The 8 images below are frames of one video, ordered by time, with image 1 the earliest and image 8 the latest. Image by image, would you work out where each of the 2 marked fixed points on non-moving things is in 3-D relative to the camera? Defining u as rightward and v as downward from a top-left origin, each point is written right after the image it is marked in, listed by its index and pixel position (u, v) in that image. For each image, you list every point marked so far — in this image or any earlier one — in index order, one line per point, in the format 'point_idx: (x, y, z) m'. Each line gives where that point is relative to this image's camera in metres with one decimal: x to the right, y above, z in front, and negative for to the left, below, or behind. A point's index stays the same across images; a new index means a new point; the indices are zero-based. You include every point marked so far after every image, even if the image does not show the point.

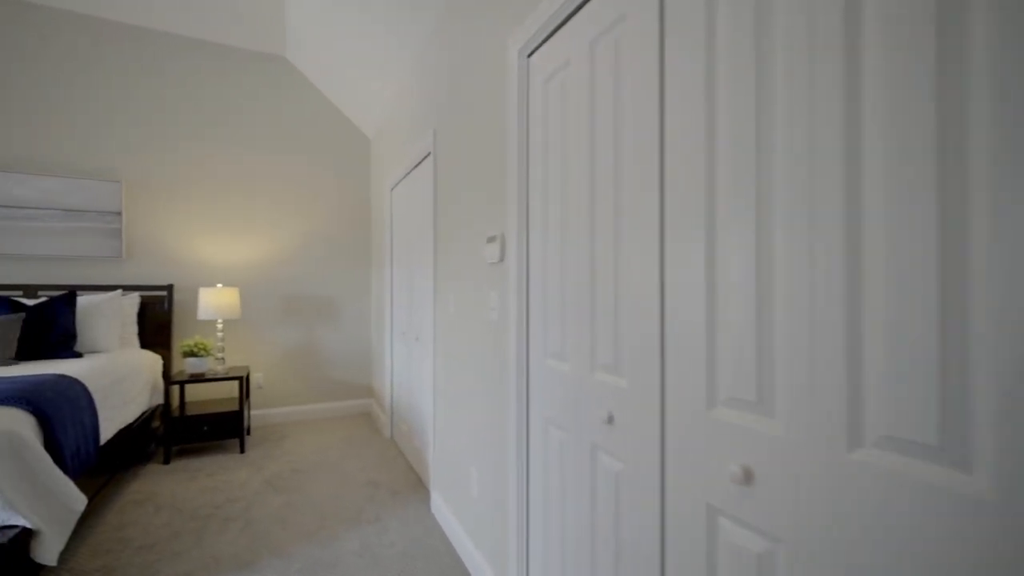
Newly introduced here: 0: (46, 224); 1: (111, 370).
0: (-3.5, +0.5, +3.3) m
1: (-2.5, -0.5, +2.7) m
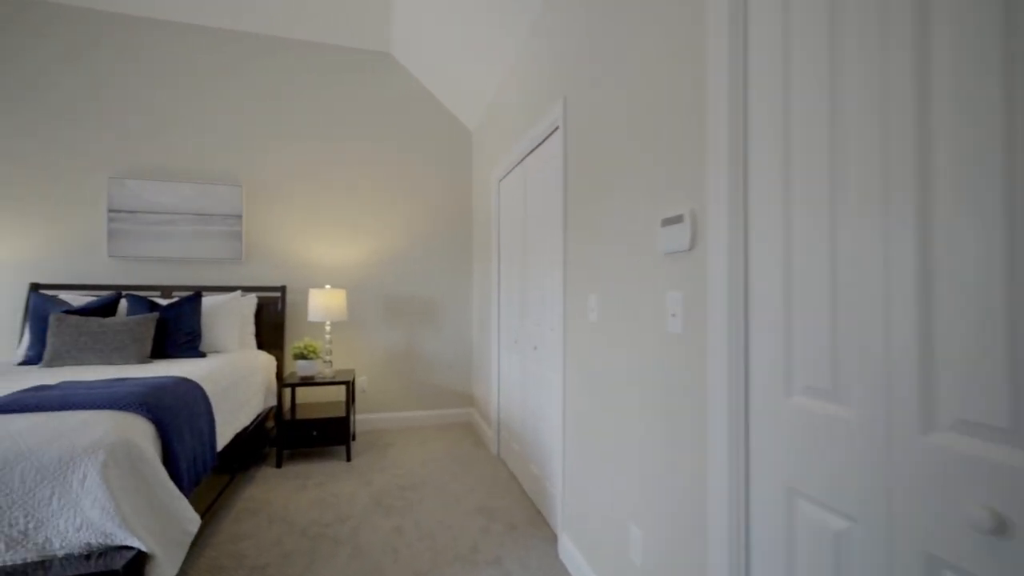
0: (-2.7, +0.5, +3.4) m
1: (-1.7, -0.5, +2.7) m
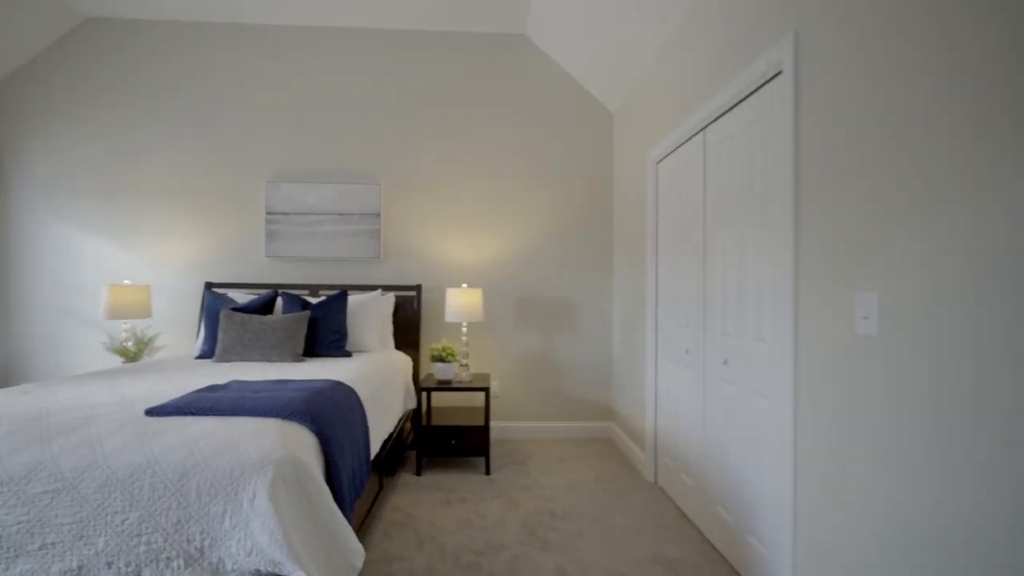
0: (-1.5, +0.5, +3.5) m
1: (-0.8, -0.5, +2.6) m
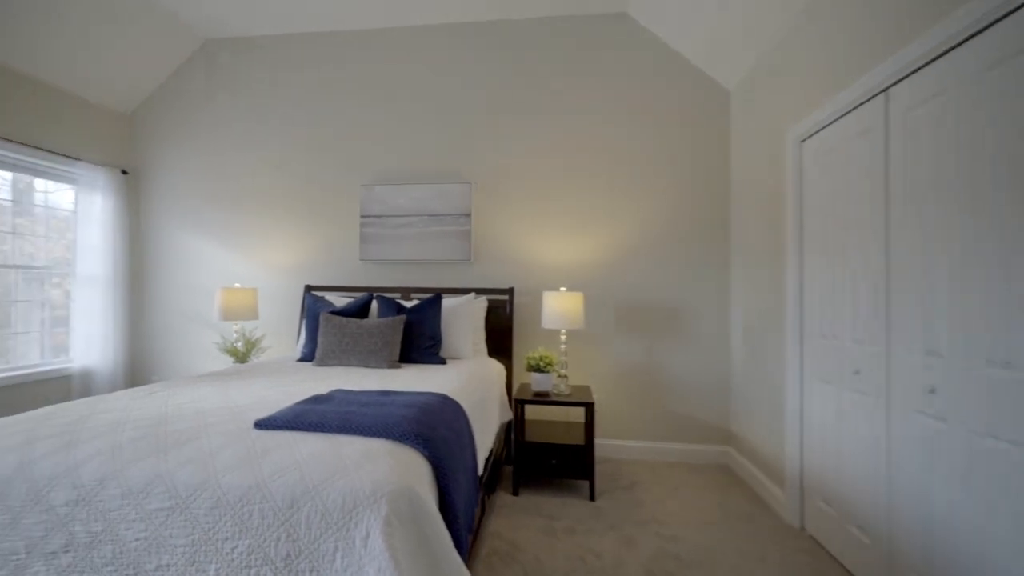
0: (-0.8, +0.5, +3.4) m
1: (-0.2, -0.5, +2.4) m
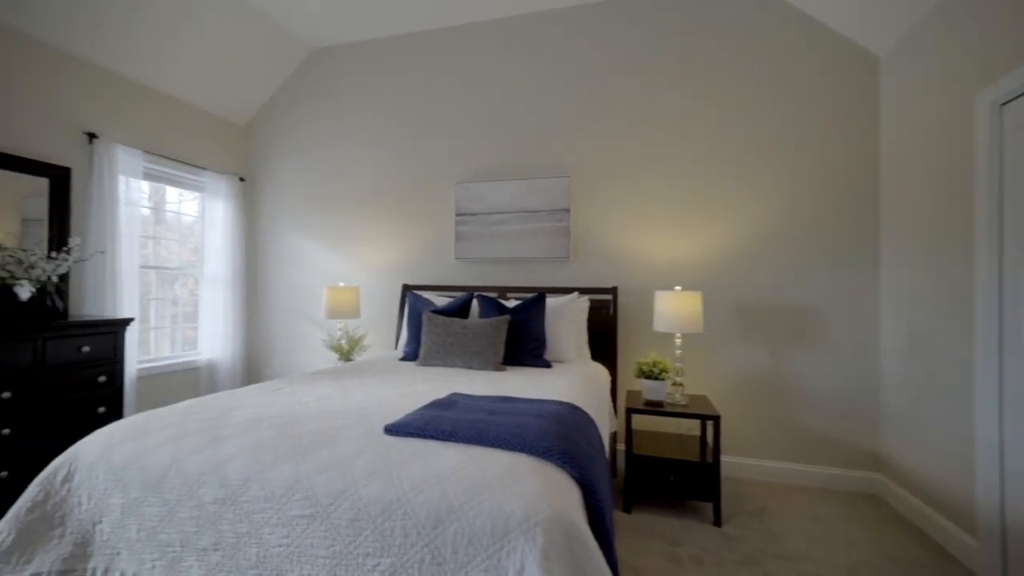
0: (0.0, +0.5, +3.3) m
1: (+0.4, -0.5, +2.2) m
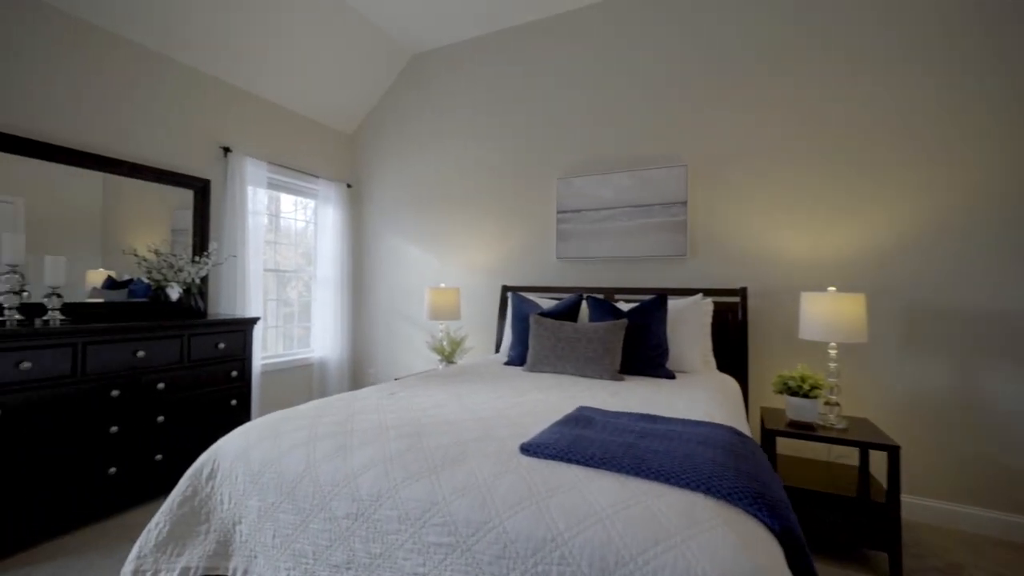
0: (+0.8, +0.5, +3.1) m
1: (+0.9, -0.5, +1.9) m
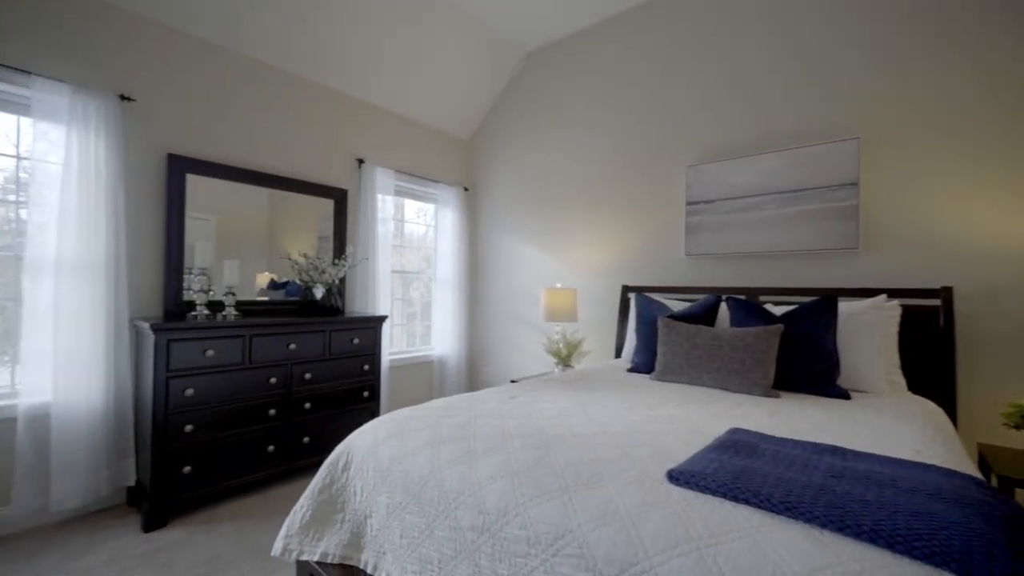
0: (+1.5, +0.5, +2.6) m
1: (+1.4, -0.5, +1.4) m
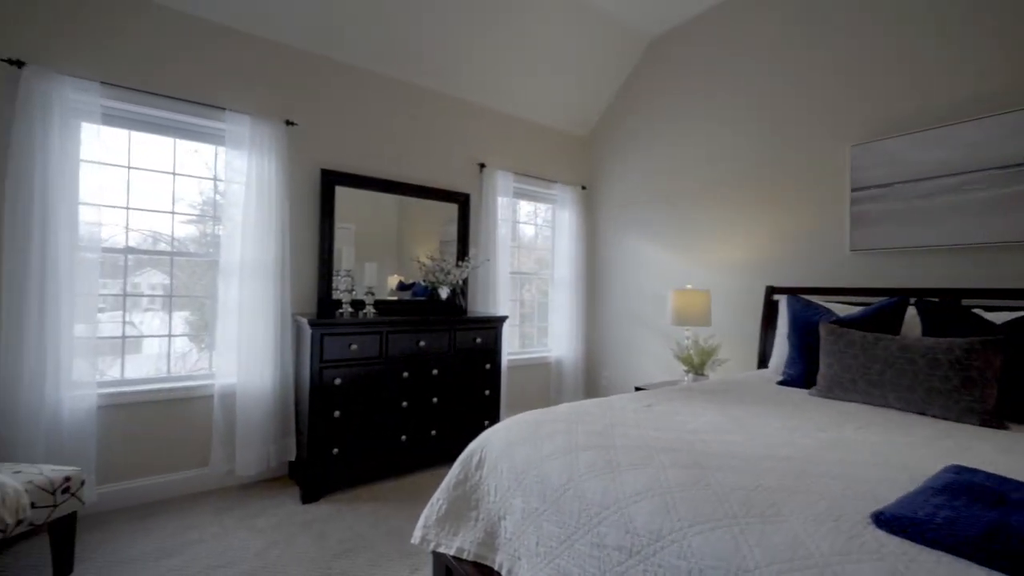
0: (+2.2, +0.5, +2.1) m
1: (+1.8, -0.5, +1.0) m
